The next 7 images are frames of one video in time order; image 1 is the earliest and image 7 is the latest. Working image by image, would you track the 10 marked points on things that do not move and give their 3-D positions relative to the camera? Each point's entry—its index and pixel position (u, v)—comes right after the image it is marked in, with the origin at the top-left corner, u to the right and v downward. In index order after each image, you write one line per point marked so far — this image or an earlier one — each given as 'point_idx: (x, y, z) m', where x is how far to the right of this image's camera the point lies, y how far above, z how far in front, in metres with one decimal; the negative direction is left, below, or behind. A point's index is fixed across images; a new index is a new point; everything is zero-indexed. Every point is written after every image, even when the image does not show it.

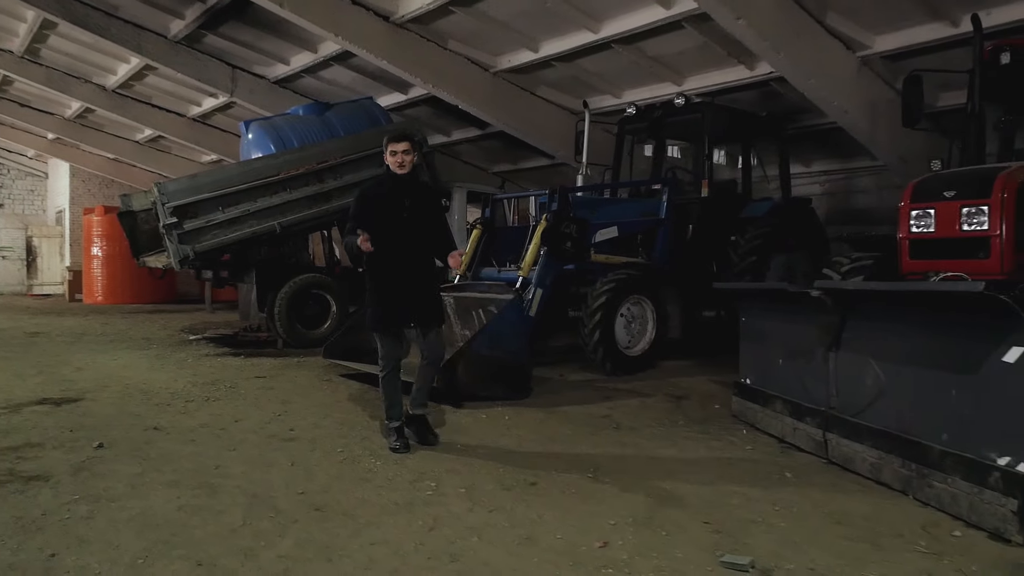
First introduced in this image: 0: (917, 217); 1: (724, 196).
0: (+1.8, +0.3, +3.7) m
1: (+1.6, +0.7, +6.2) m
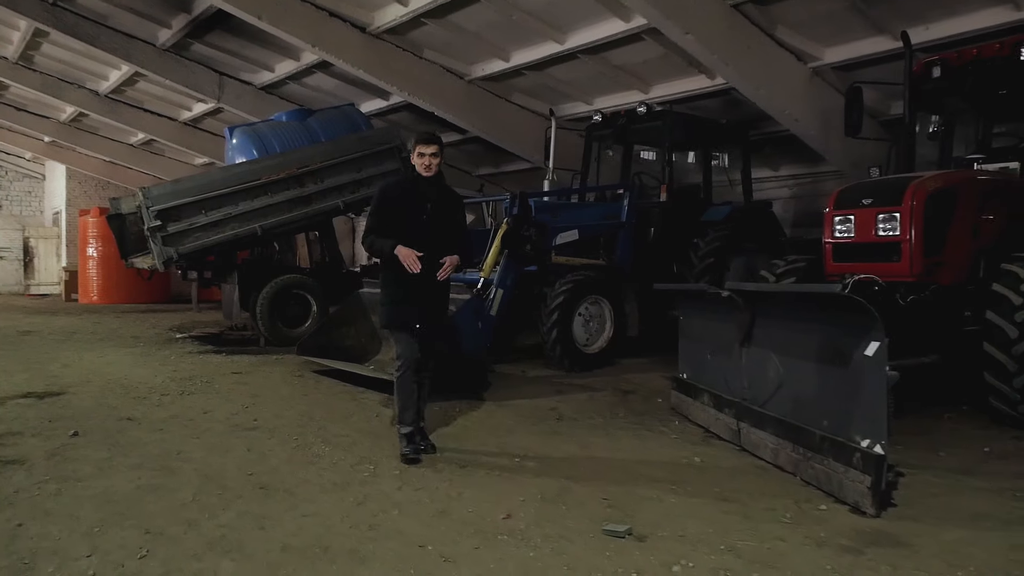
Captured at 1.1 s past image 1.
0: (+1.6, +0.3, +3.9) m
1: (+1.4, +0.7, +6.4) m
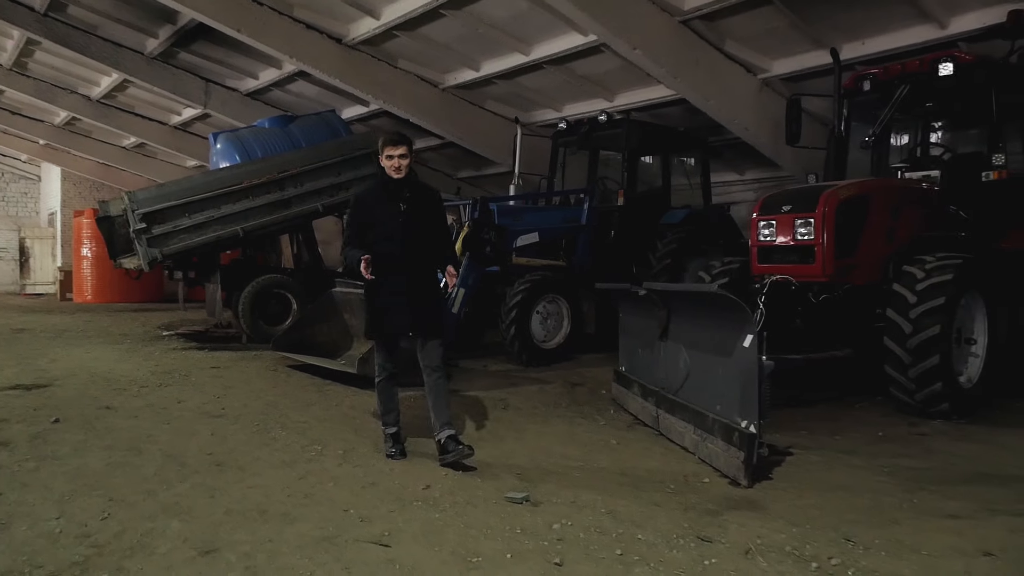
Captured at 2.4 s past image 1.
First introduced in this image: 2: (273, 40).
0: (+1.3, +0.3, +4.3) m
1: (+1.1, +0.7, +6.8) m
2: (-2.0, +2.1, +6.9) m
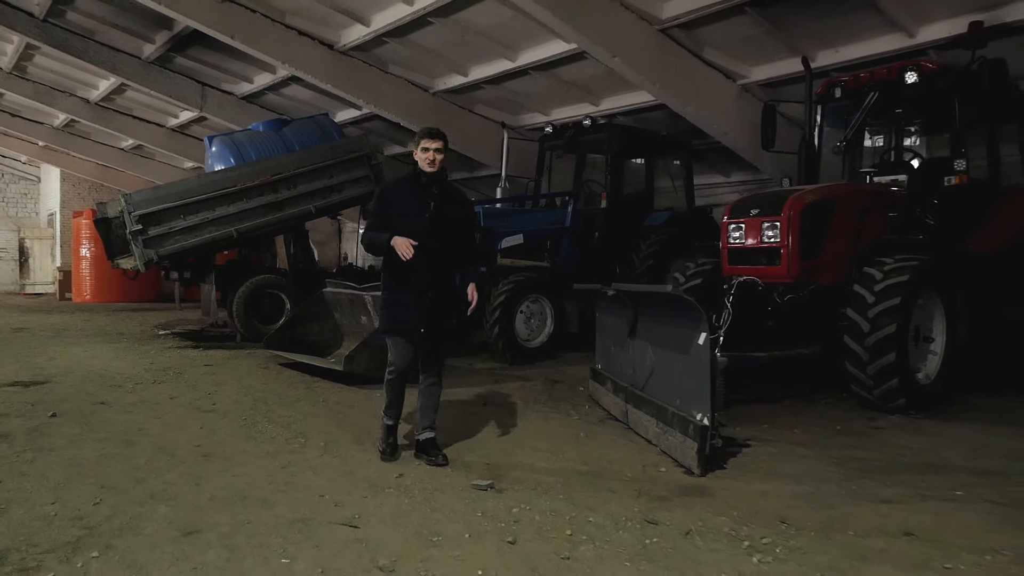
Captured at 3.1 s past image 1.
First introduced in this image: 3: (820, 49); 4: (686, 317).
0: (+1.2, +0.3, +4.4) m
1: (+1.0, +0.7, +7.0) m
2: (-2.1, +2.1, +7.0) m
3: (+2.2, +1.7, +5.7) m
4: (+0.6, -0.1, +3.0) m
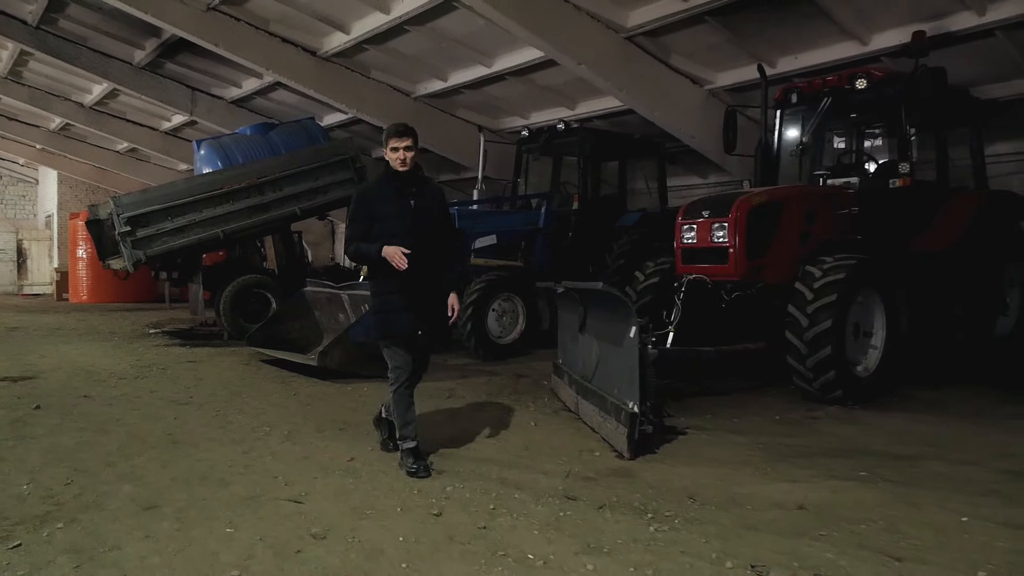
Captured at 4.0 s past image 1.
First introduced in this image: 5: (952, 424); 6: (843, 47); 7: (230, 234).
0: (+1.0, +0.3, +4.7) m
1: (+0.8, +0.7, +7.2) m
2: (-2.3, +2.1, +7.3) m
3: (+1.9, +1.7, +6.0) m
4: (+0.4, -0.1, +3.3) m
5: (+2.0, -0.6, +3.7) m
6: (+2.2, +1.6, +5.6) m
7: (-2.6, +0.5, +7.6) m
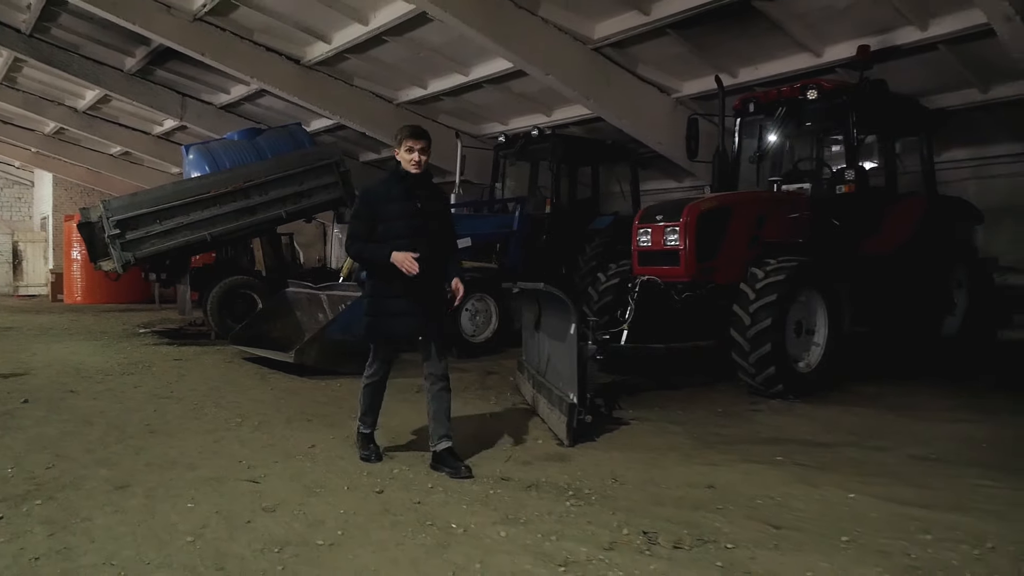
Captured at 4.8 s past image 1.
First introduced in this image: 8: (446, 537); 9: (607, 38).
0: (+0.8, +0.3, +4.9) m
1: (+0.6, +0.7, +7.4) m
2: (-2.5, +2.1, +7.5) m
3: (+1.7, +1.7, +6.2) m
4: (+0.2, -0.1, +3.5) m
5: (+1.8, -0.6, +4.0) m
6: (+2.0, +1.6, +5.8) m
7: (-2.8, +0.5, +7.8) m
8: (-0.2, -0.6, +2.1) m
9: (+0.7, +1.8, +6.0) m
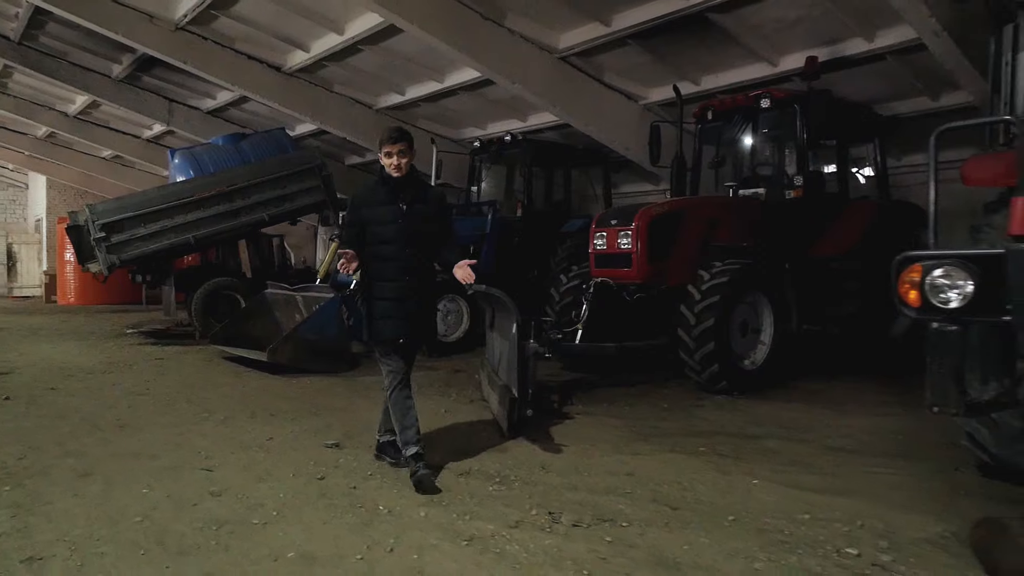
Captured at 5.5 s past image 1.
0: (+0.5, +0.3, +5.1) m
1: (+0.3, +0.7, +7.7) m
2: (-2.8, +2.0, +7.7) m
3: (+1.5, +1.7, +6.4) m
4: (0.0, -0.1, +3.7) m
5: (+1.5, -0.6, +4.2) m
6: (+1.8, +1.6, +6.1) m
7: (-3.0, +0.5, +8.0) m
8: (-0.4, -0.7, +2.4) m
9: (+0.5, +1.8, +6.3) m
